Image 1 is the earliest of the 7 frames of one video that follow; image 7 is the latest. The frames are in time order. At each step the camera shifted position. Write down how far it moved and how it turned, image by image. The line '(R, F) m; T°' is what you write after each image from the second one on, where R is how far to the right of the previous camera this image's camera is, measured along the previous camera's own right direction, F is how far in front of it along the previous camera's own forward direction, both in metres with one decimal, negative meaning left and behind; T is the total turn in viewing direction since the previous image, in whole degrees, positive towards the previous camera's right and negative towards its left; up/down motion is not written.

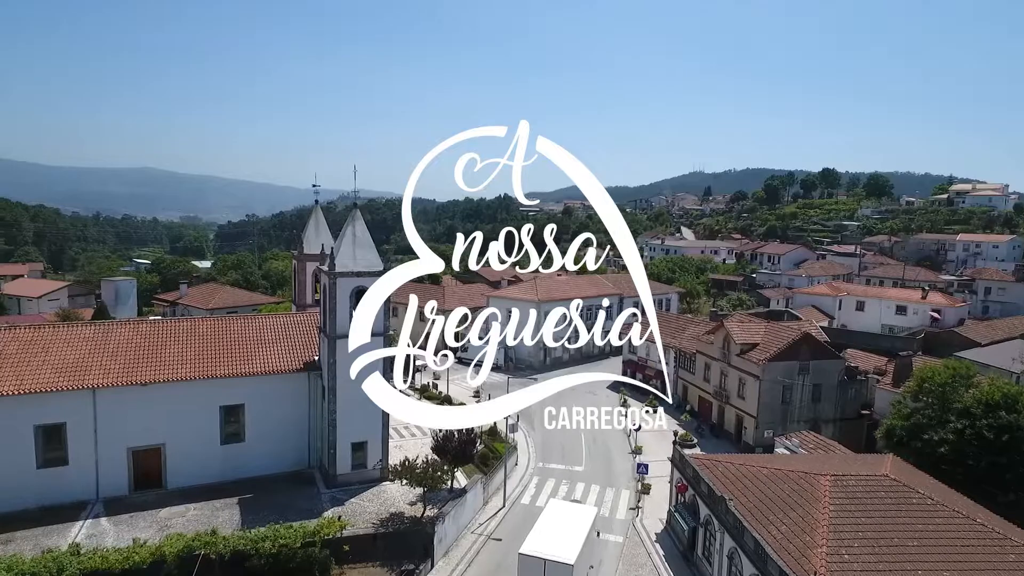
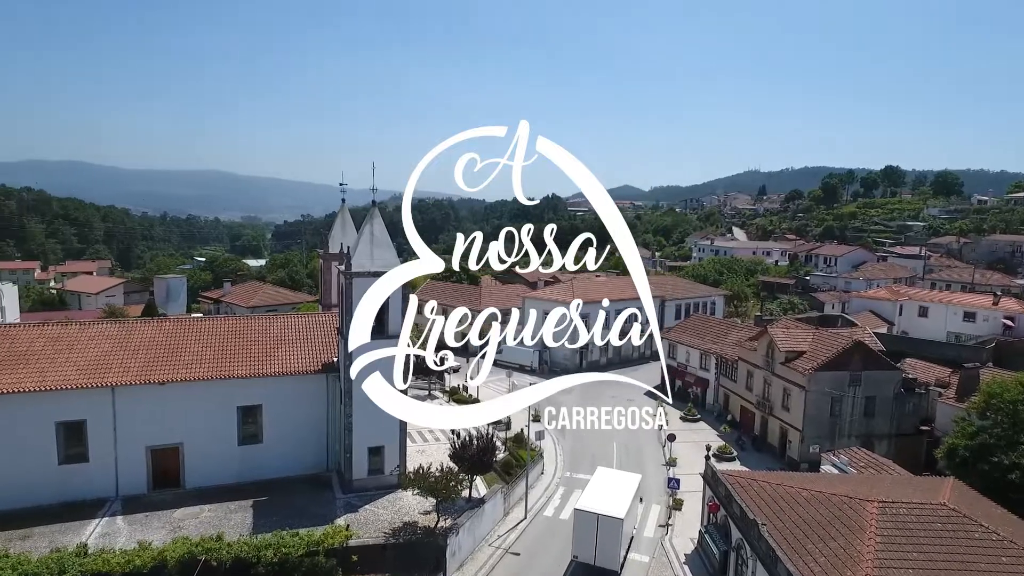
(+1.0, +1.1) m; -5°
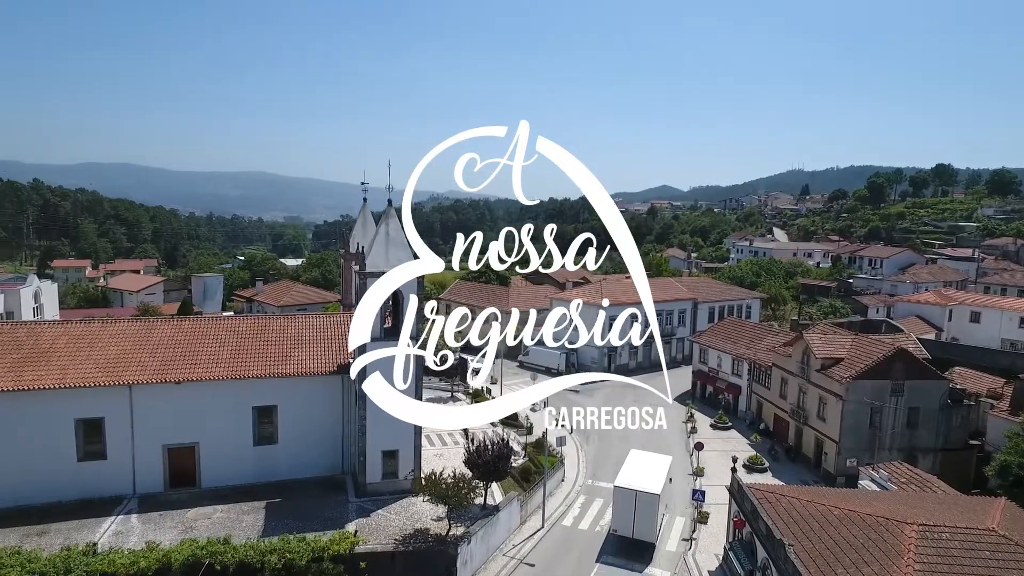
(+0.7, +0.7) m; -3°
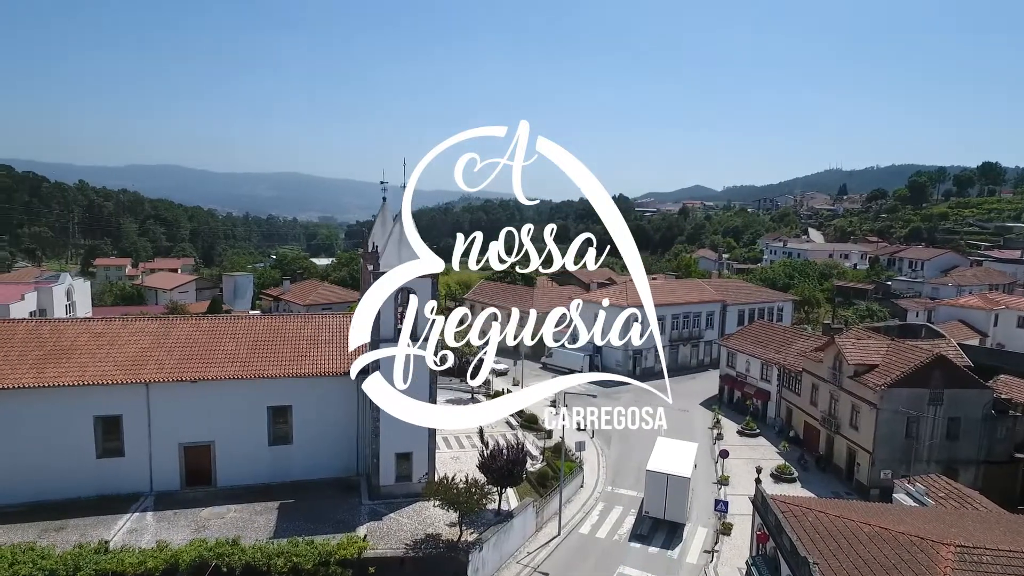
(+0.5, +0.5) m; -3°
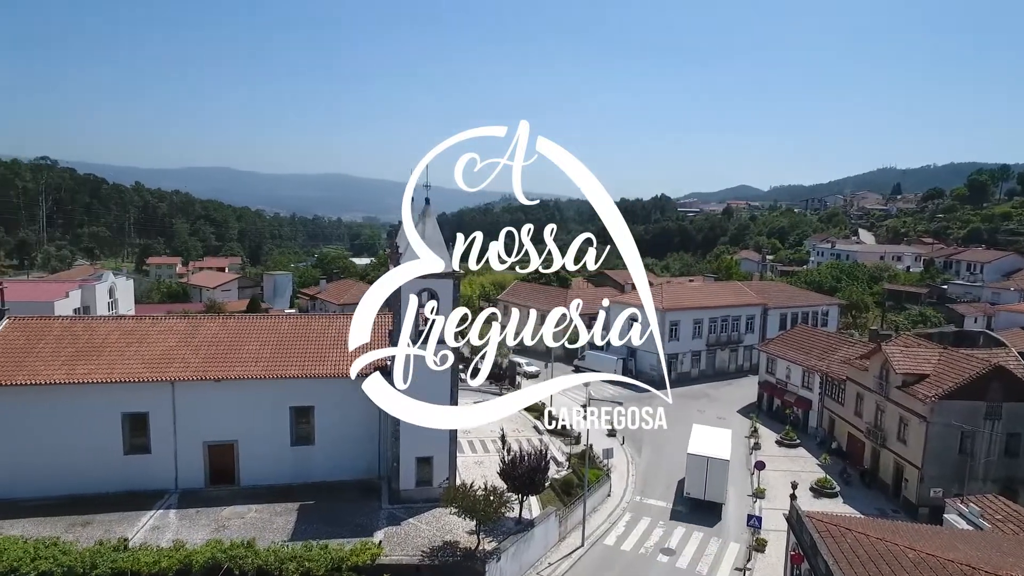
(+0.6, +0.6) m; -4°
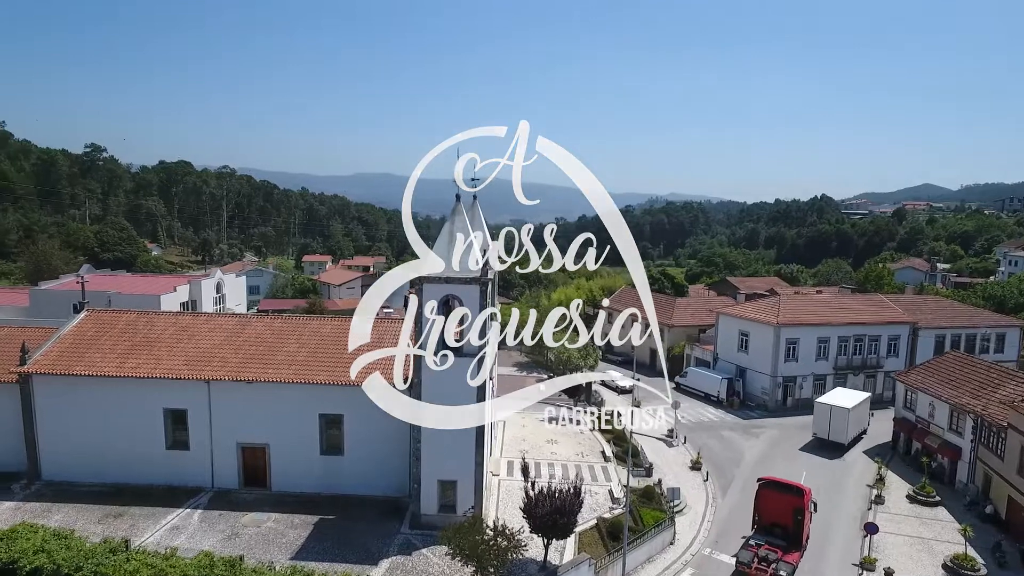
(+3.3, +3.2) m; -13°
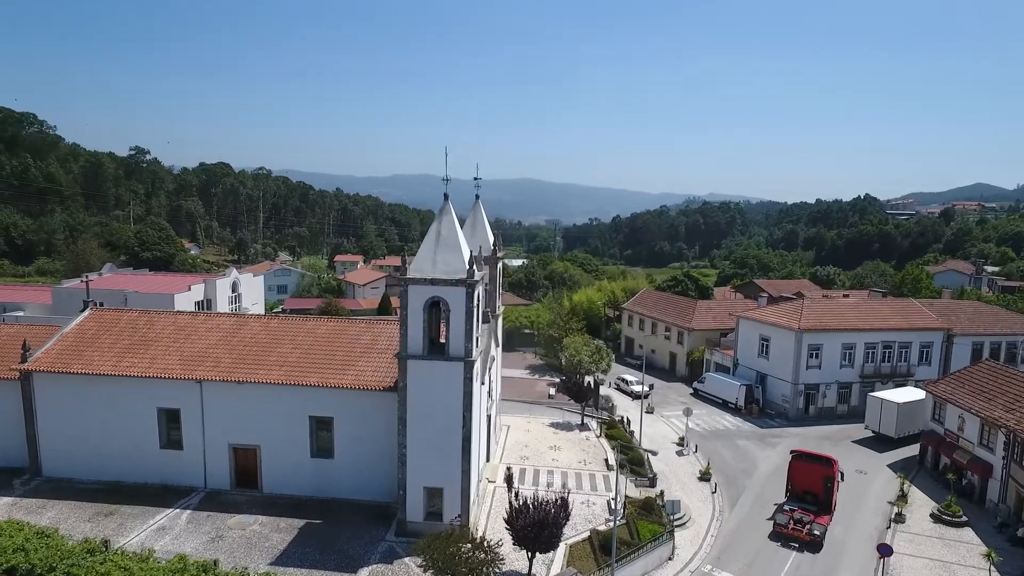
(+1.4, +0.8) m; -3°
